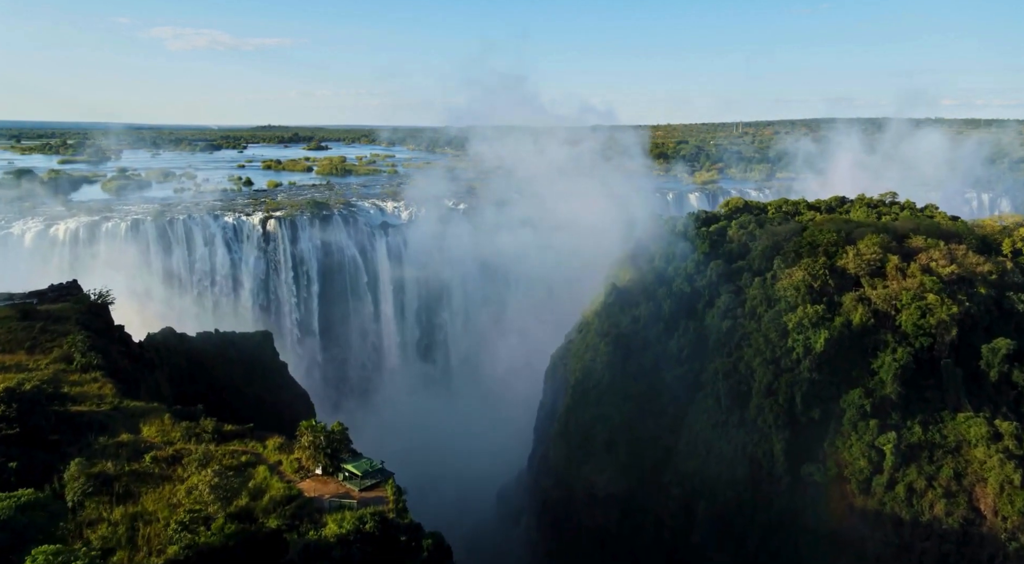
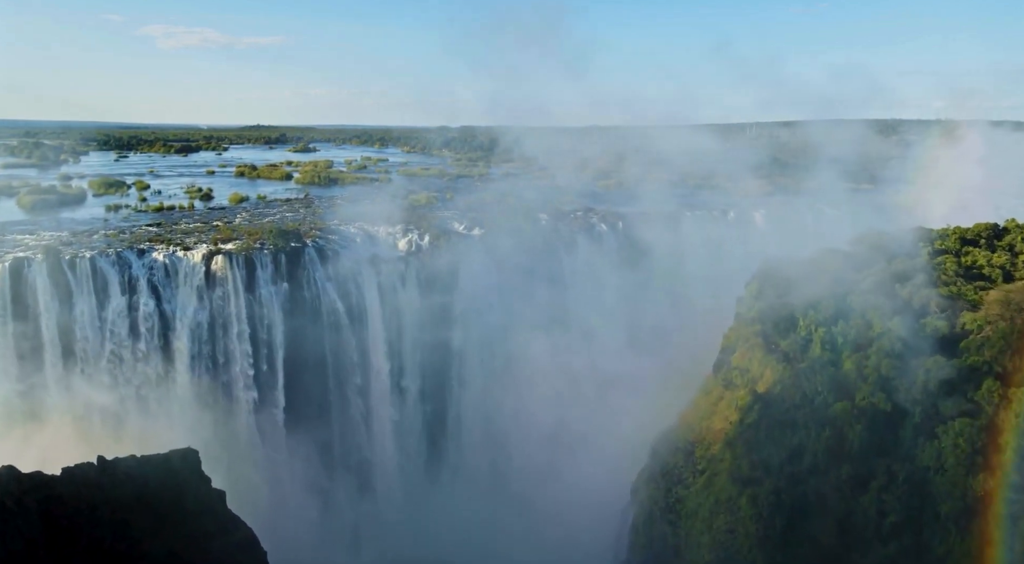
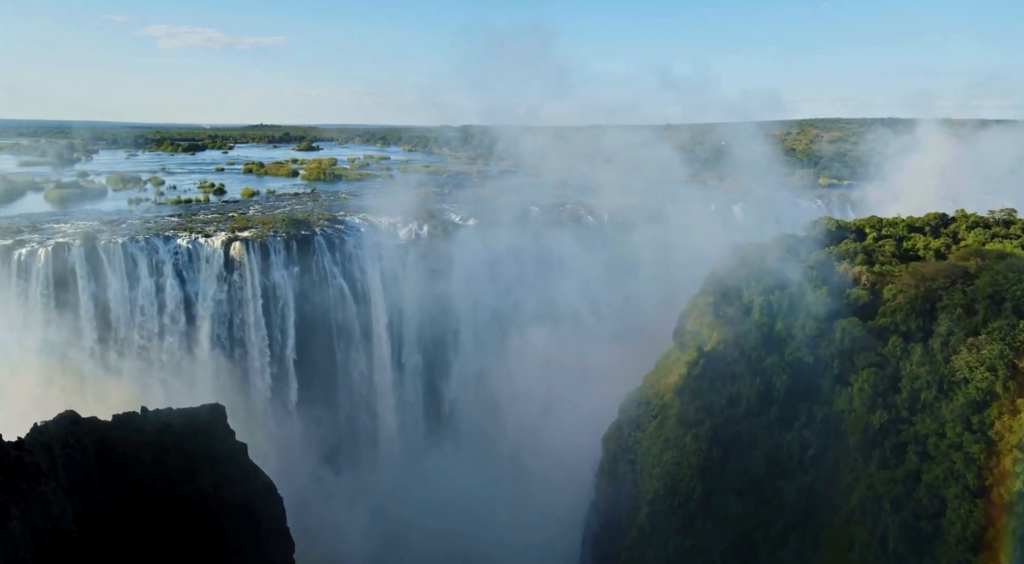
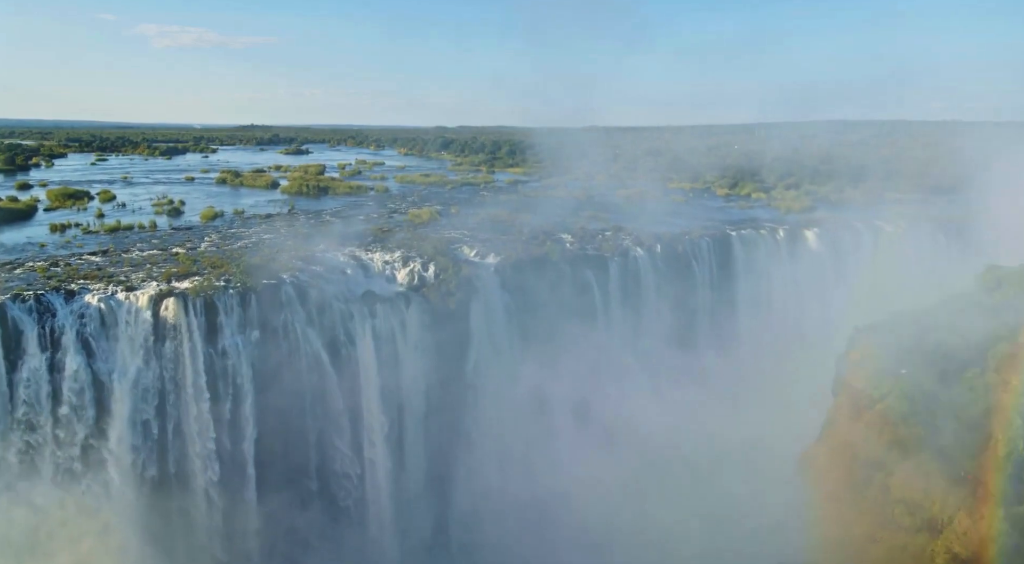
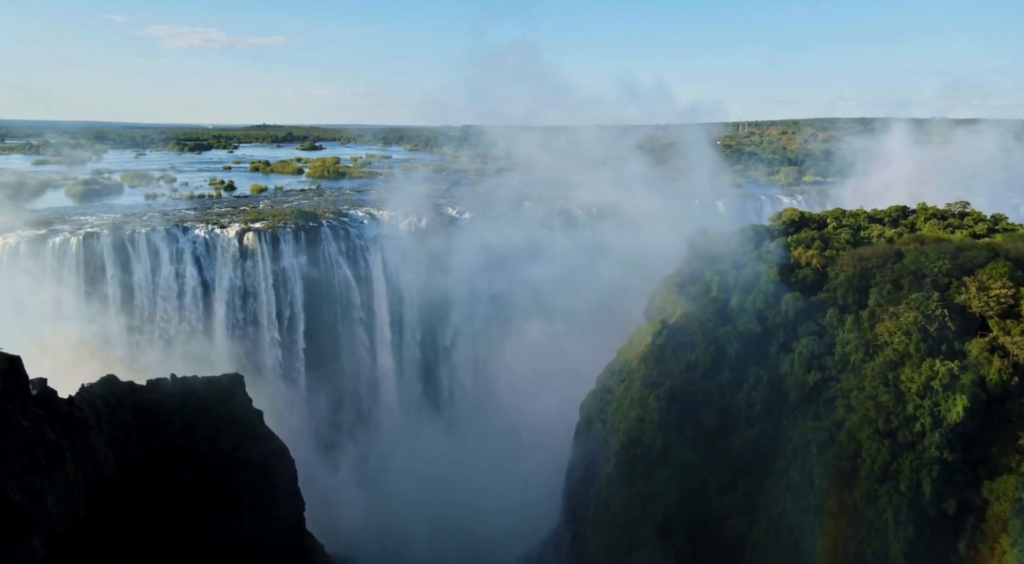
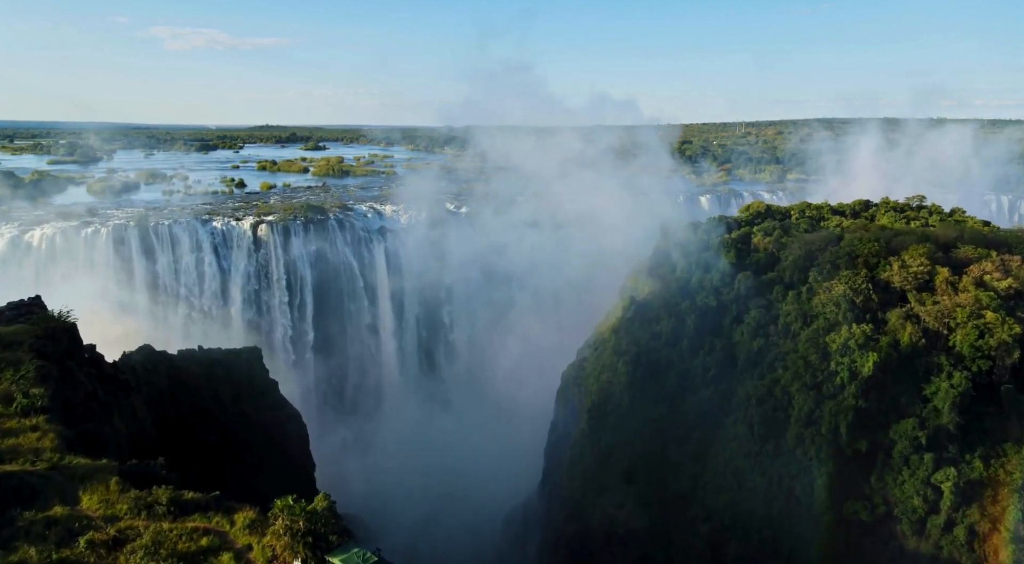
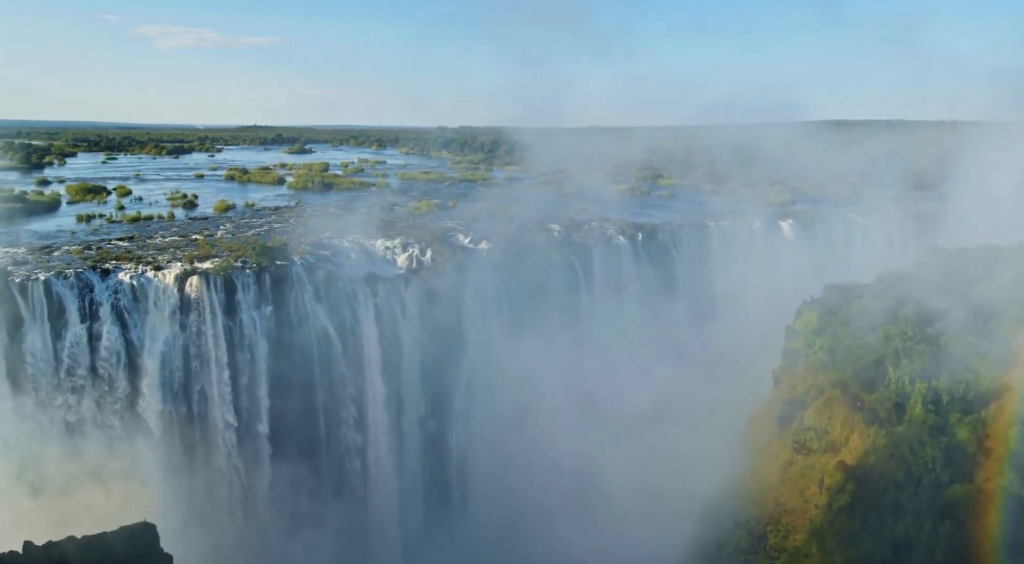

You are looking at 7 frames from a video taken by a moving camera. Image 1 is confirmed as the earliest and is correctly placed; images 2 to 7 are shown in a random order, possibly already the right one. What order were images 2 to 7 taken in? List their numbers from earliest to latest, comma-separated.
6, 5, 3, 2, 7, 4
